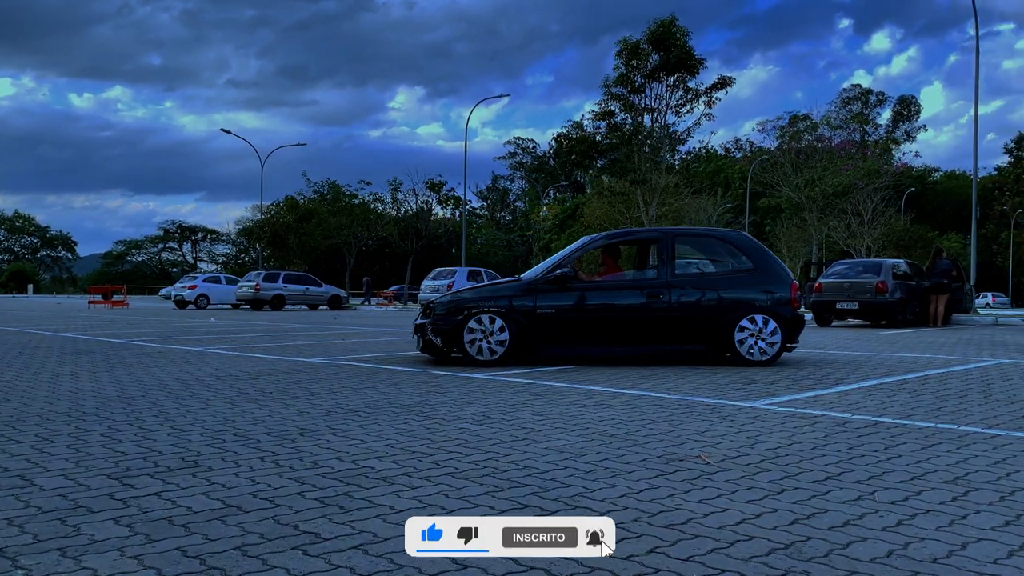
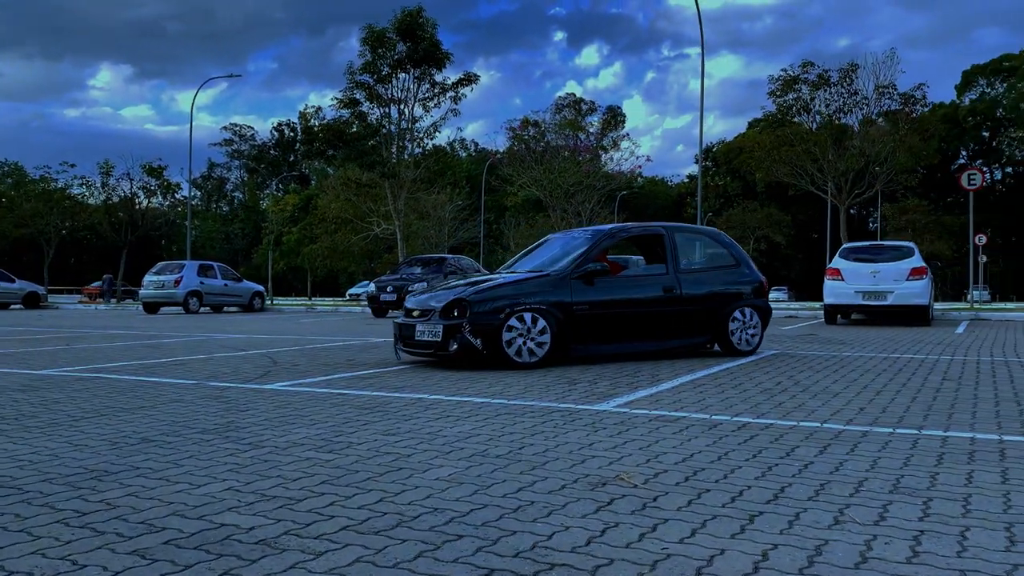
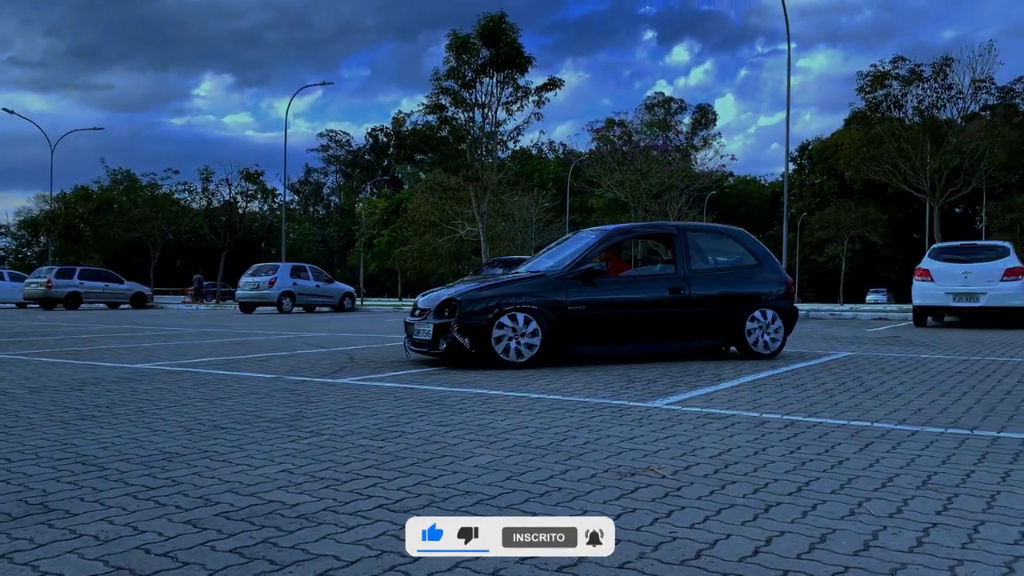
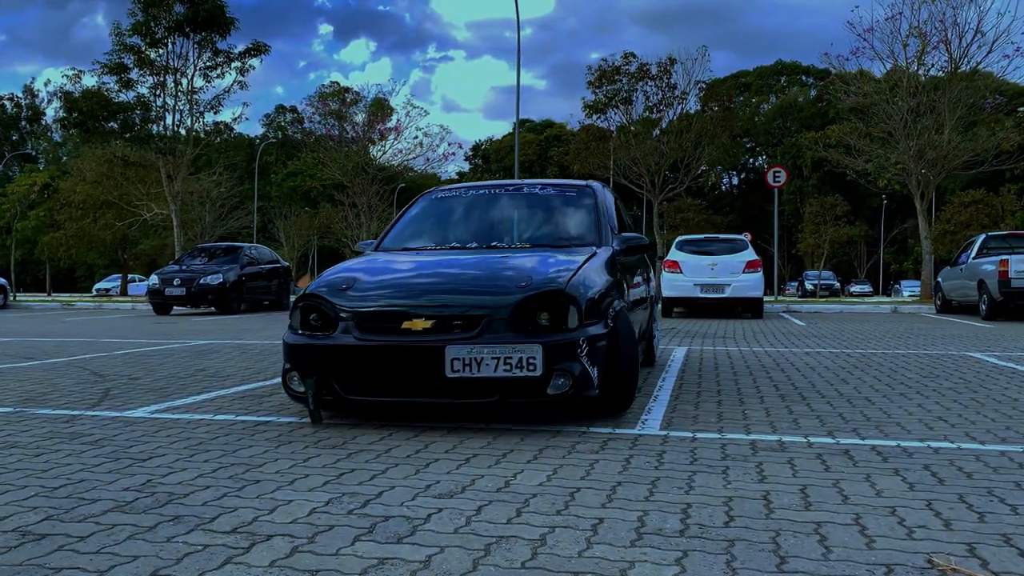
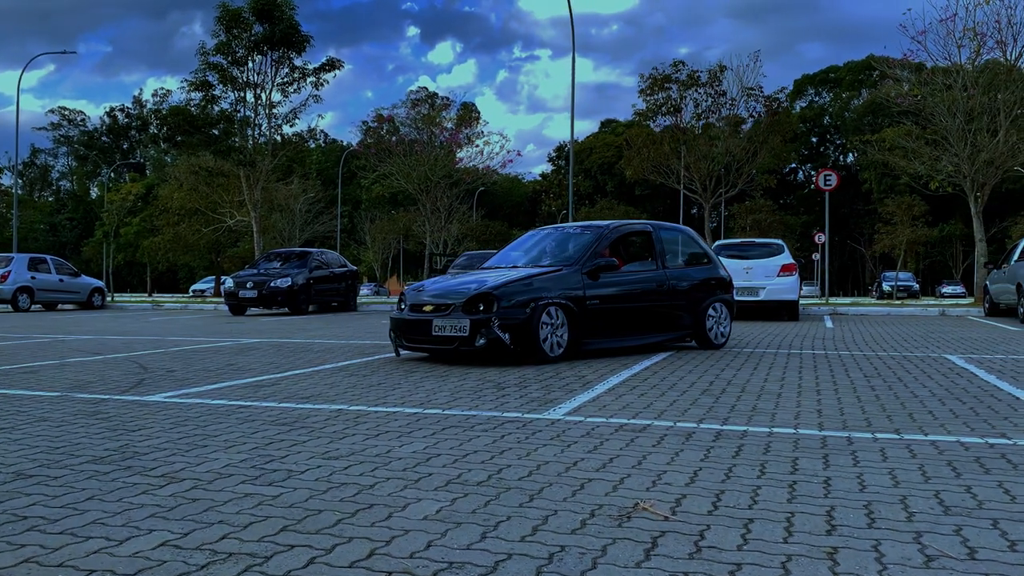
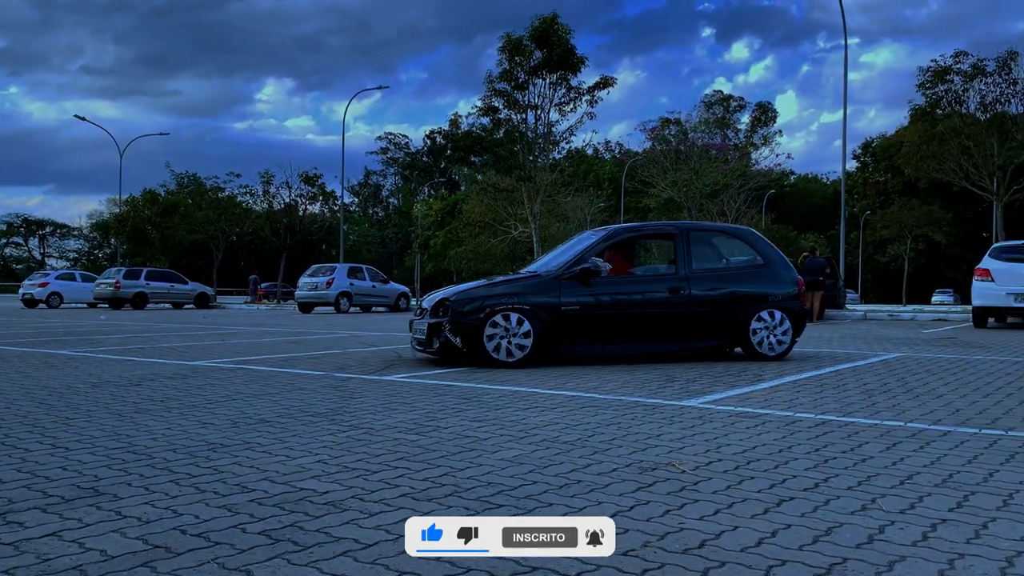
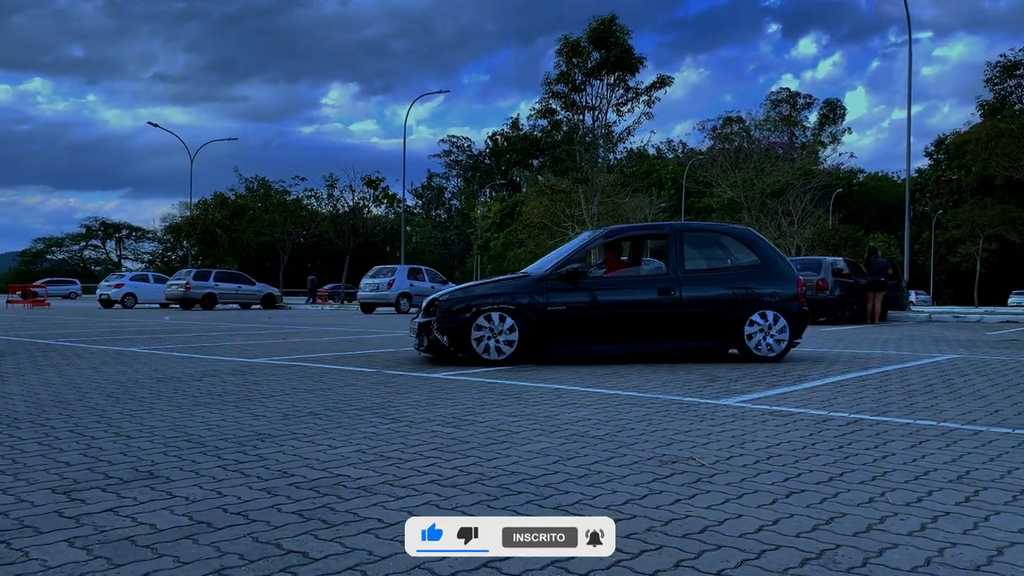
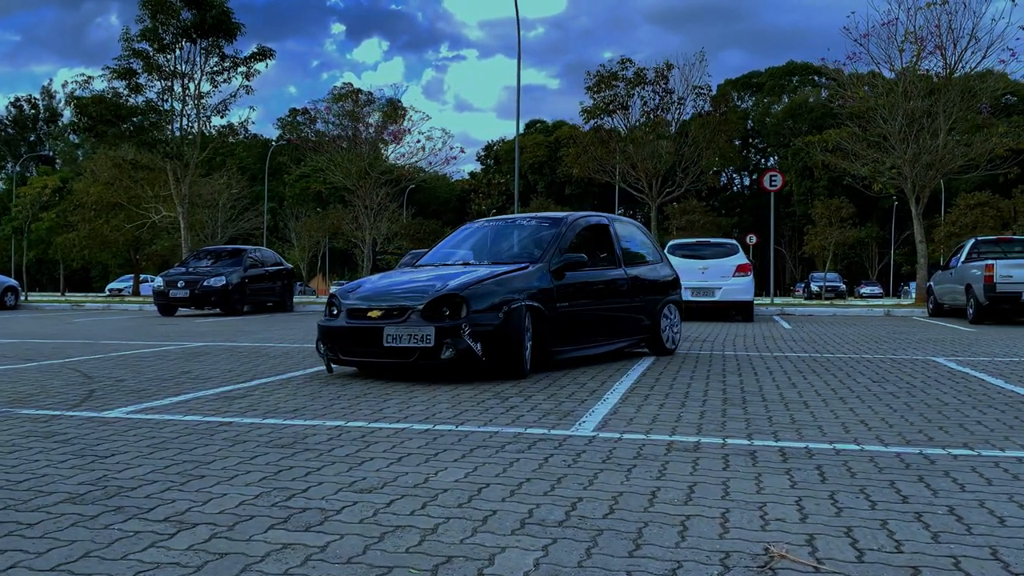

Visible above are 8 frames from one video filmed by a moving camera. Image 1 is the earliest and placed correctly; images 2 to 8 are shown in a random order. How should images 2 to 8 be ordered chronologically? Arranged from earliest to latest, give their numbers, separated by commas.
7, 6, 3, 2, 5, 8, 4
